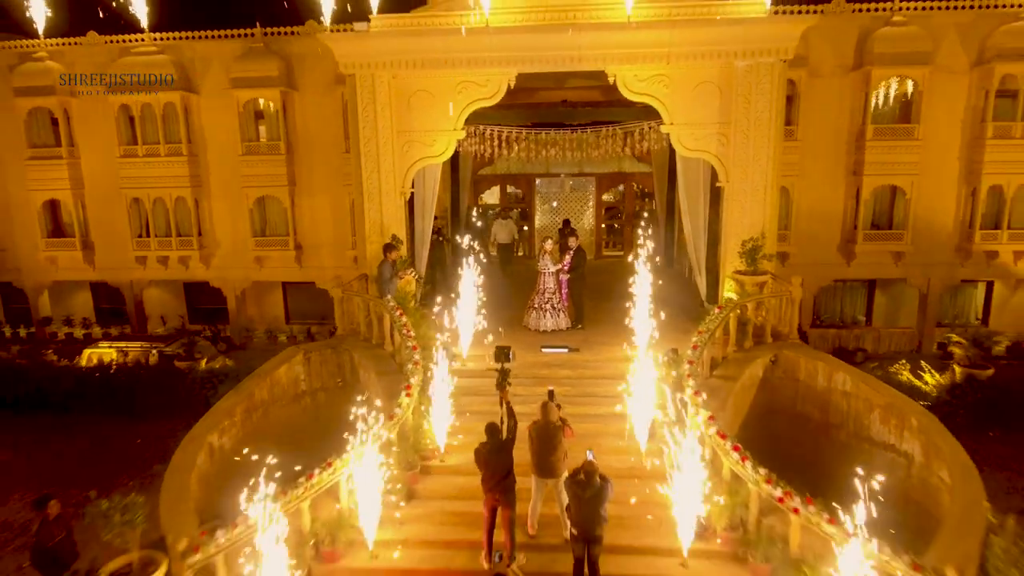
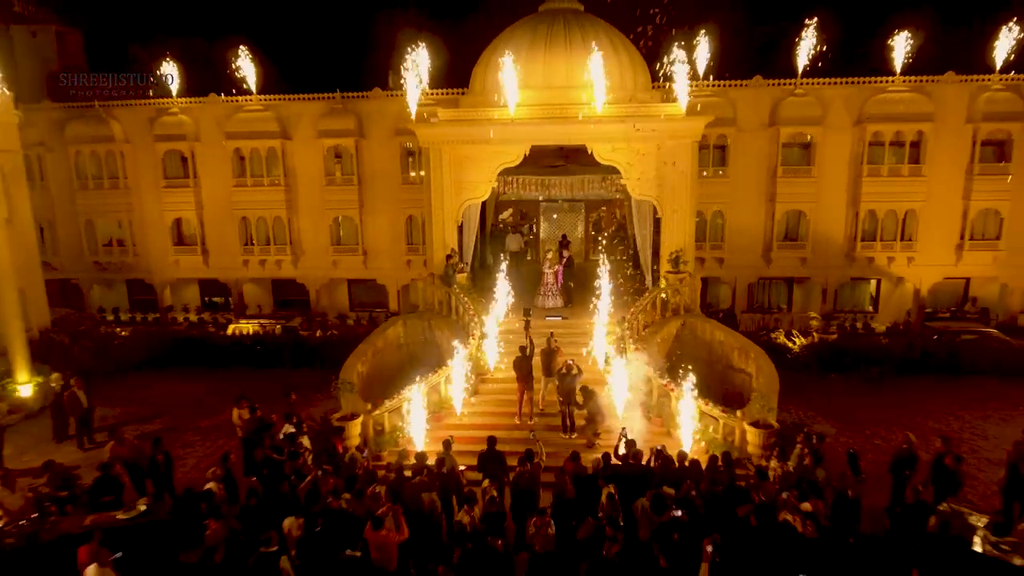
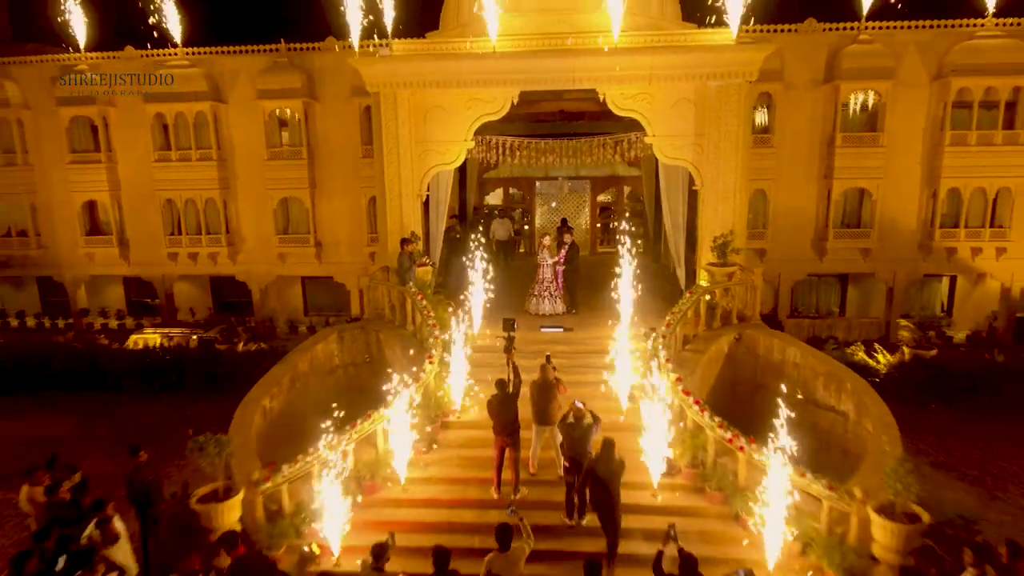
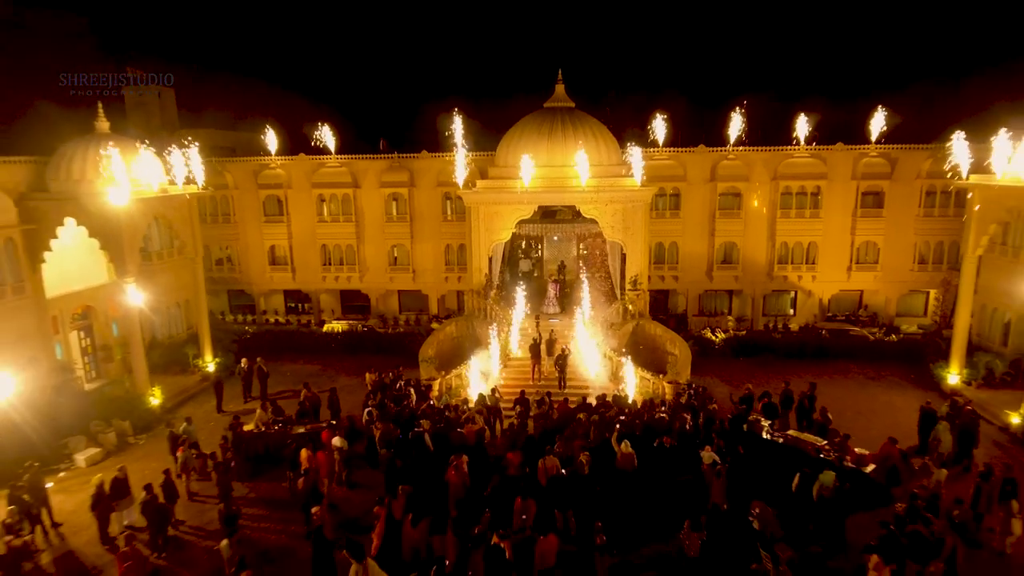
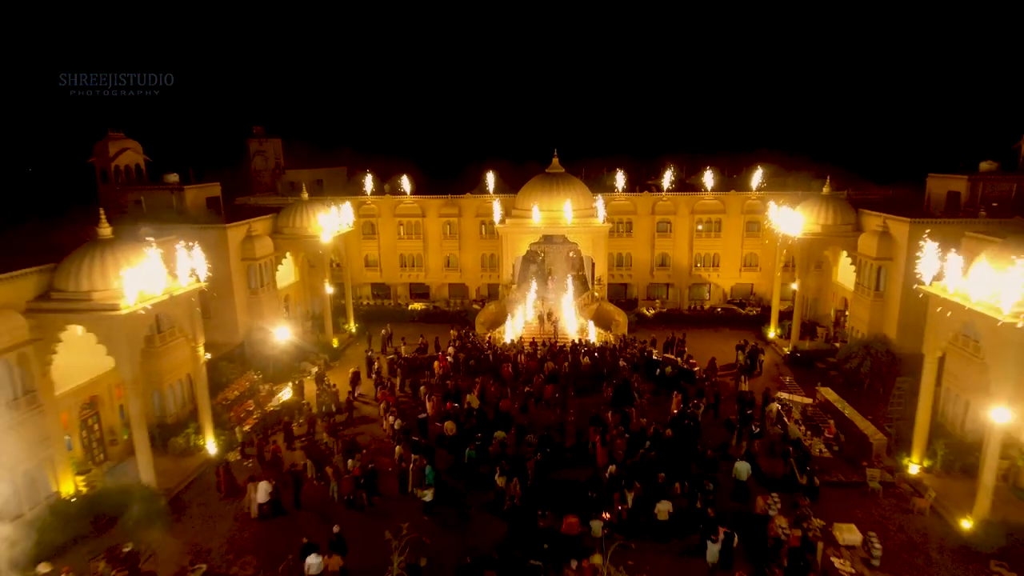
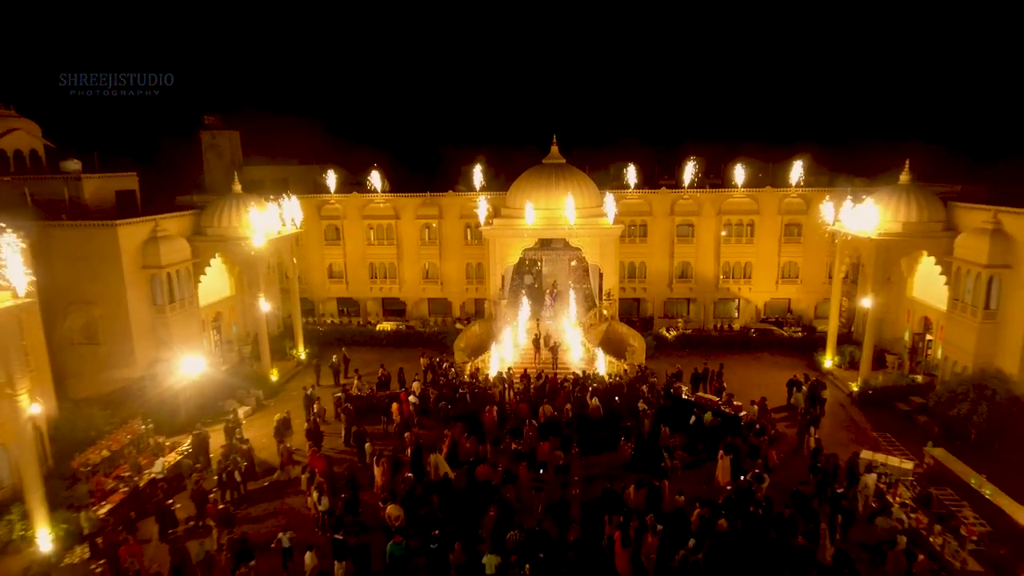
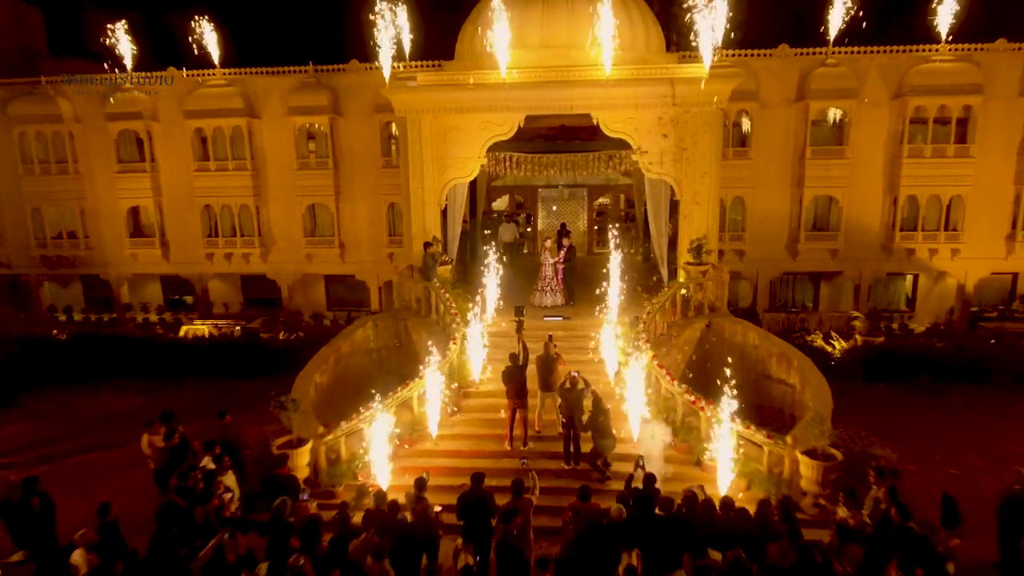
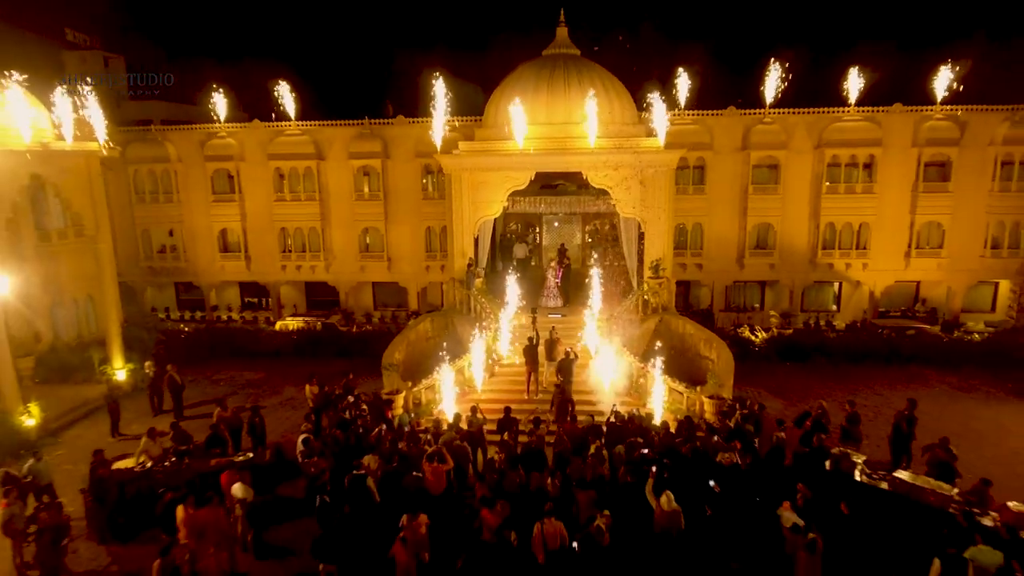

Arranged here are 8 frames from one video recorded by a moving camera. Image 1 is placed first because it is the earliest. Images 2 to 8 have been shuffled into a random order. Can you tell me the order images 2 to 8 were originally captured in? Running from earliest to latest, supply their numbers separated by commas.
3, 7, 2, 8, 4, 6, 5
